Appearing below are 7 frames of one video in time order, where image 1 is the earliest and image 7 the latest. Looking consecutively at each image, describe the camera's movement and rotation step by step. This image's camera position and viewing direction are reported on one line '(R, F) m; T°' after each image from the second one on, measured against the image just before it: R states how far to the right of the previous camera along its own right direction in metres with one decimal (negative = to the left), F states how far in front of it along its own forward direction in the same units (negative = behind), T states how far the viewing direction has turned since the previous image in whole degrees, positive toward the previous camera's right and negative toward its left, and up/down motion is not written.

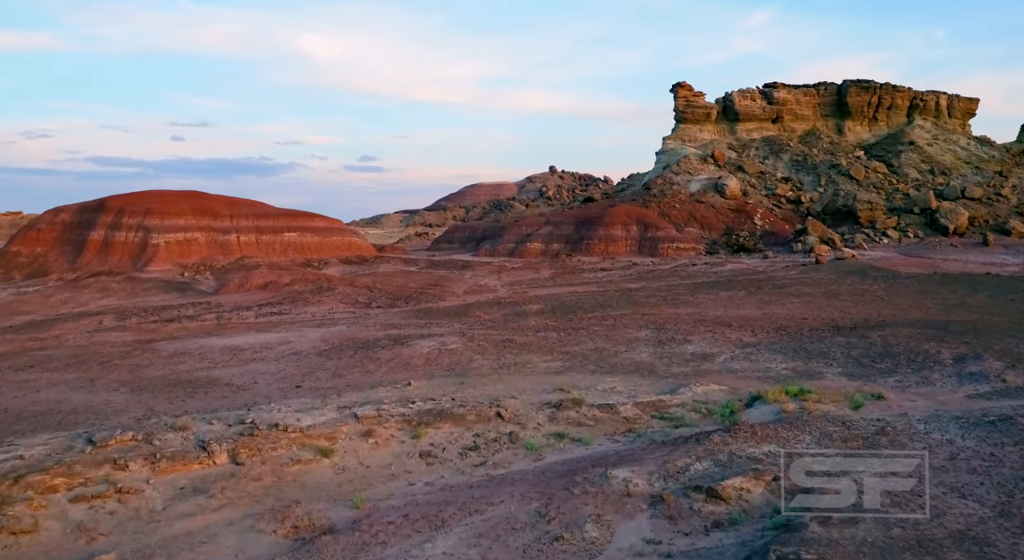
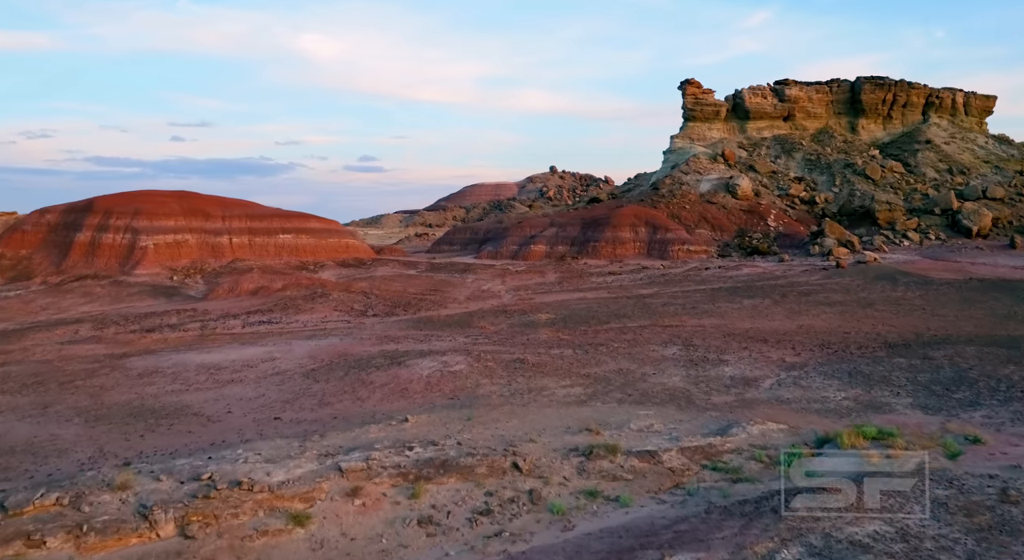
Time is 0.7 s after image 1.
(-0.2, +1.4) m; 0°
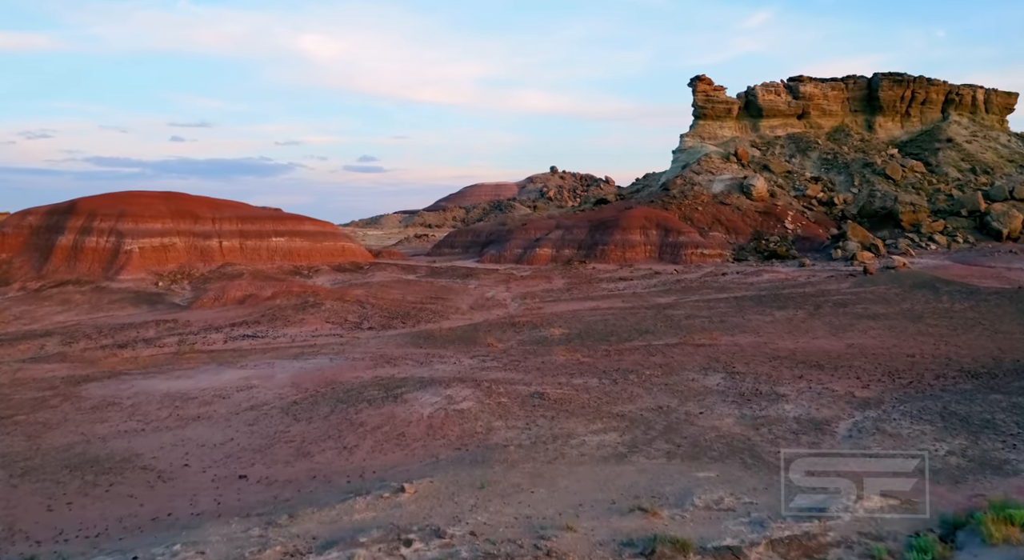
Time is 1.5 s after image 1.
(-0.2, +1.6) m; 0°
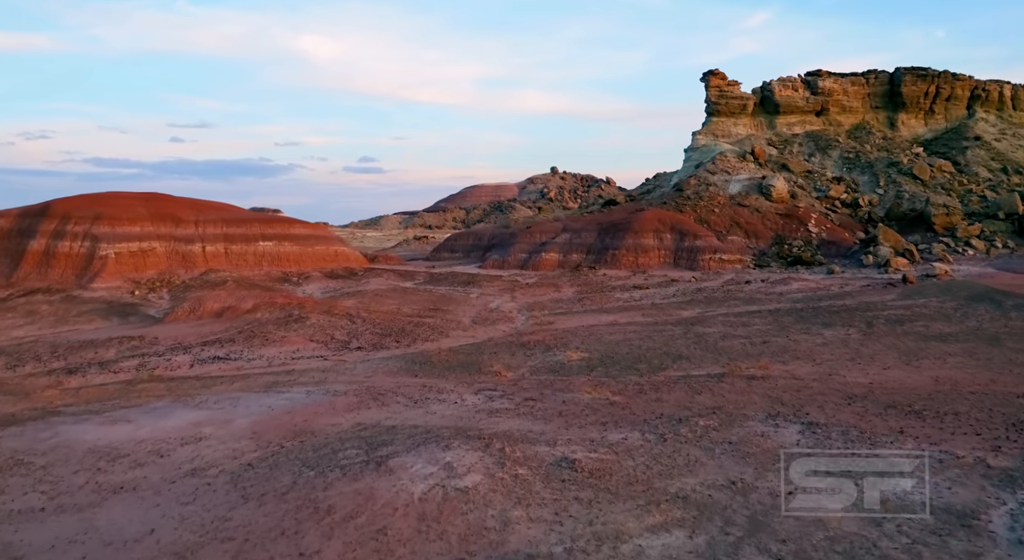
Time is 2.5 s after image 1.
(-0.2, +2.1) m; 0°
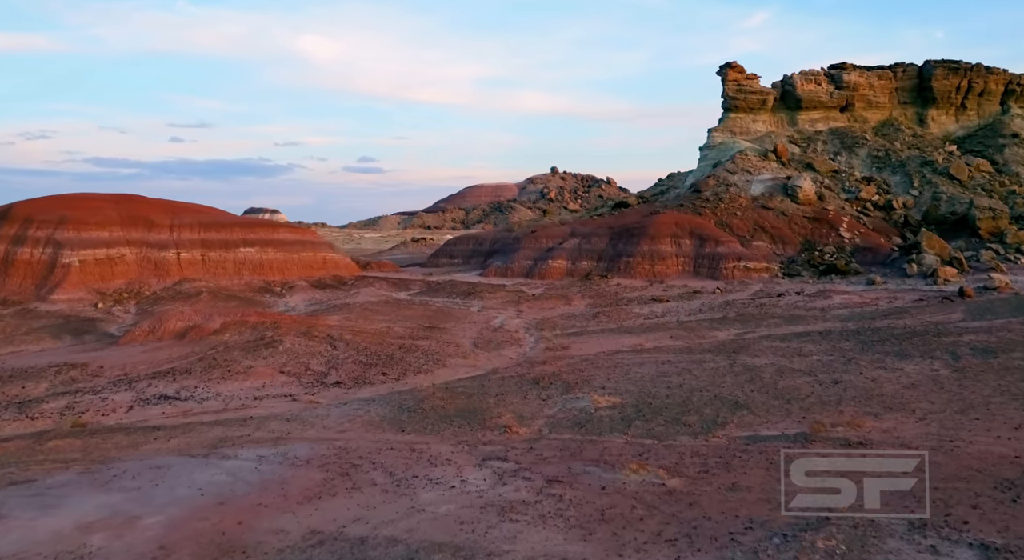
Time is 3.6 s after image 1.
(-0.2, +2.6) m; 0°
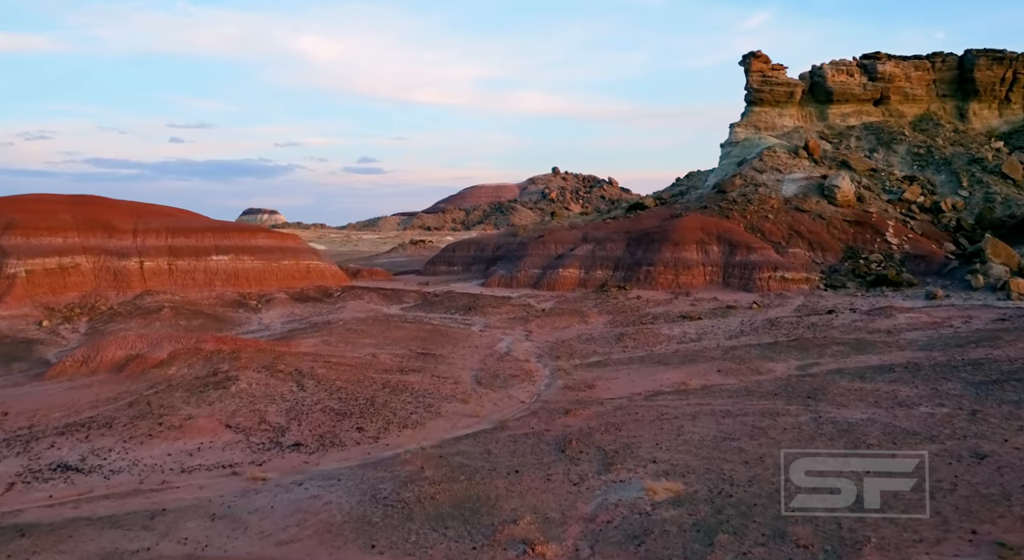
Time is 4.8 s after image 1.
(-0.2, +3.0) m; 0°
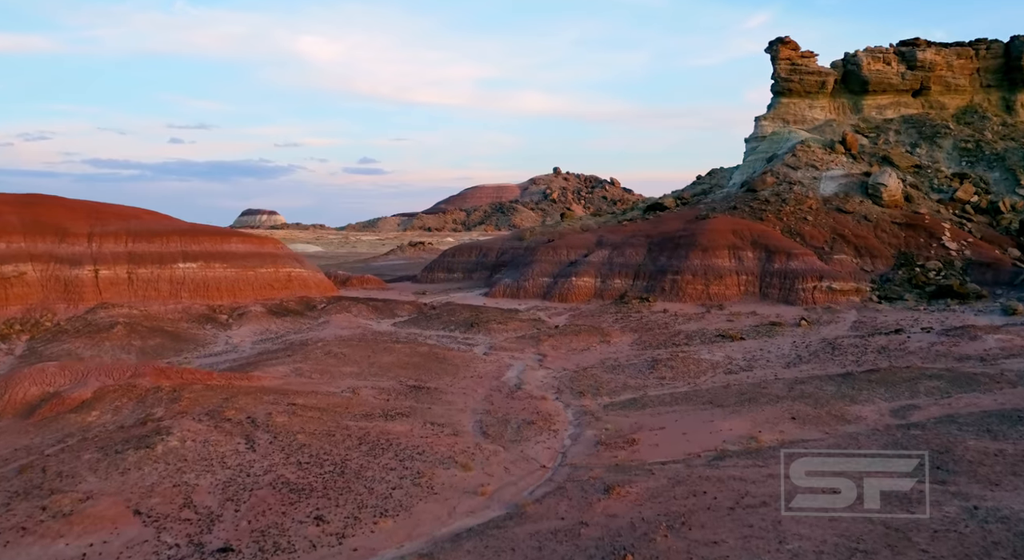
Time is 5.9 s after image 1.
(-0.2, +2.9) m; 0°
